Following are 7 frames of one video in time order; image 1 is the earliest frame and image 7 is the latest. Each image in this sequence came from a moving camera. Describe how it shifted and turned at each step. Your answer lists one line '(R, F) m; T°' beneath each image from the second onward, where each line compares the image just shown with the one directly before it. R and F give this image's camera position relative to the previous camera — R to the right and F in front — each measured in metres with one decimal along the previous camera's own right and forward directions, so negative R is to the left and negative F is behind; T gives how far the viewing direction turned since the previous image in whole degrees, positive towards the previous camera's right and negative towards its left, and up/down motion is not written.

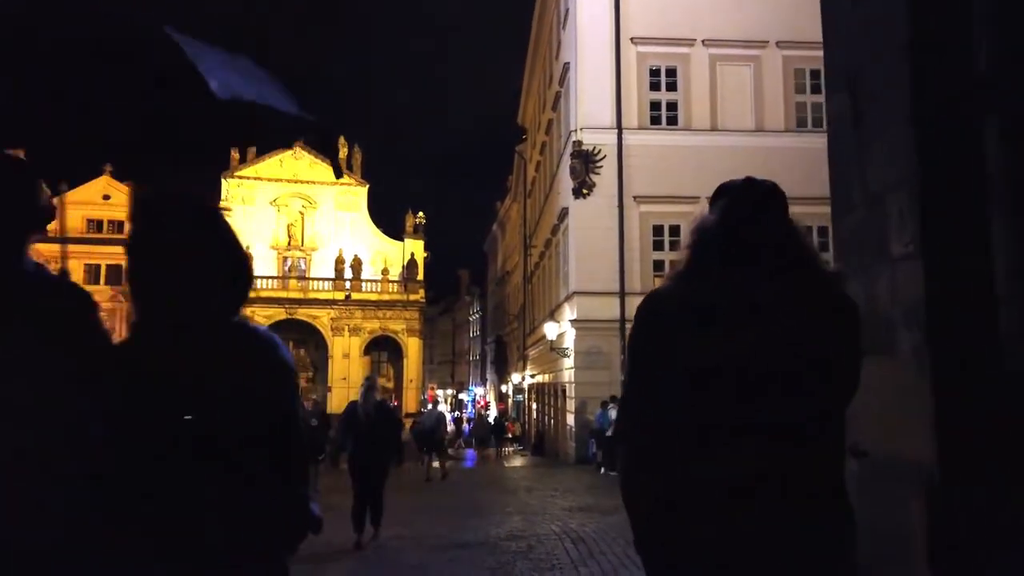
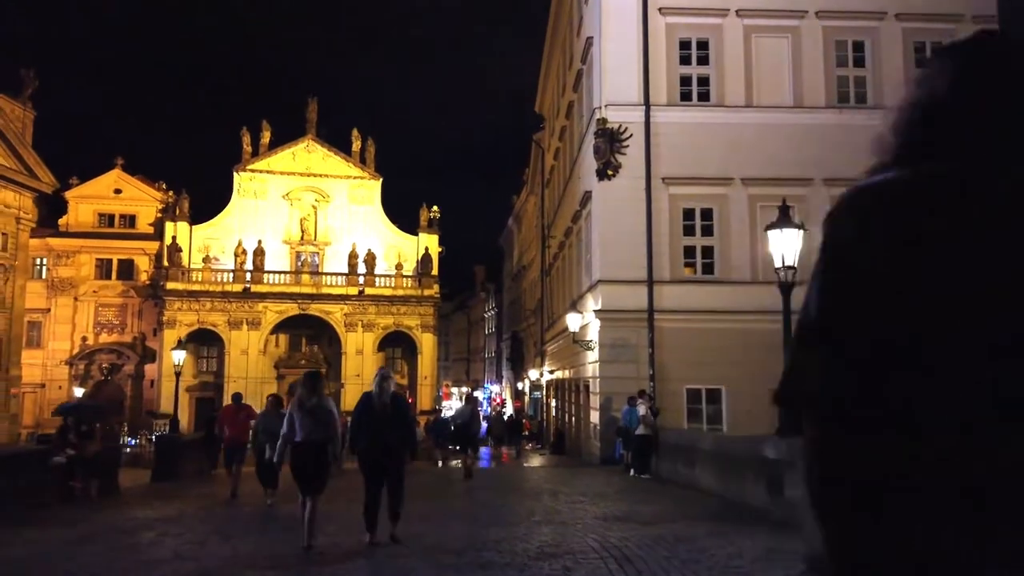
(-0.2, +1.5) m; -1°
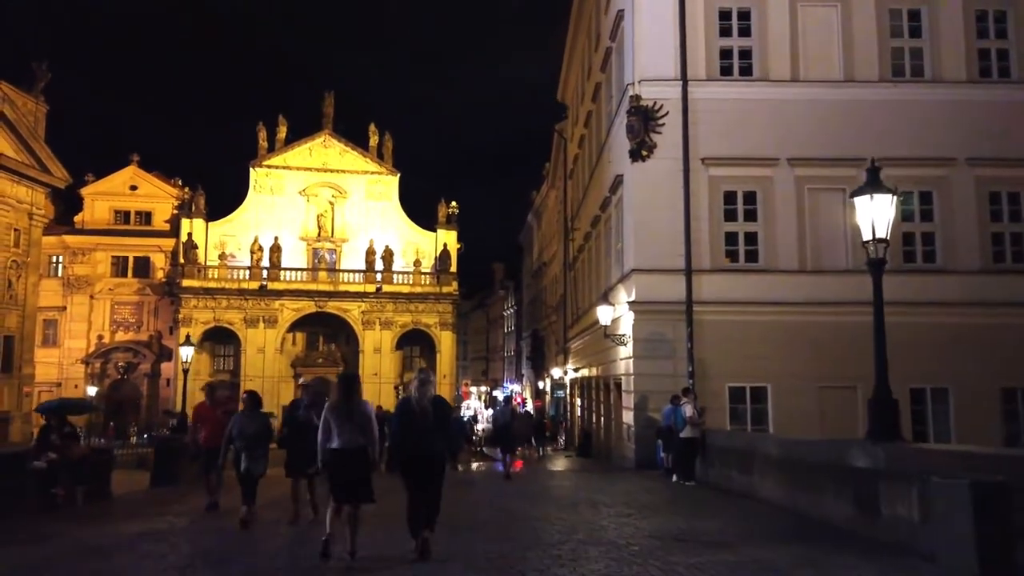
(-0.3, +1.6) m; -1°
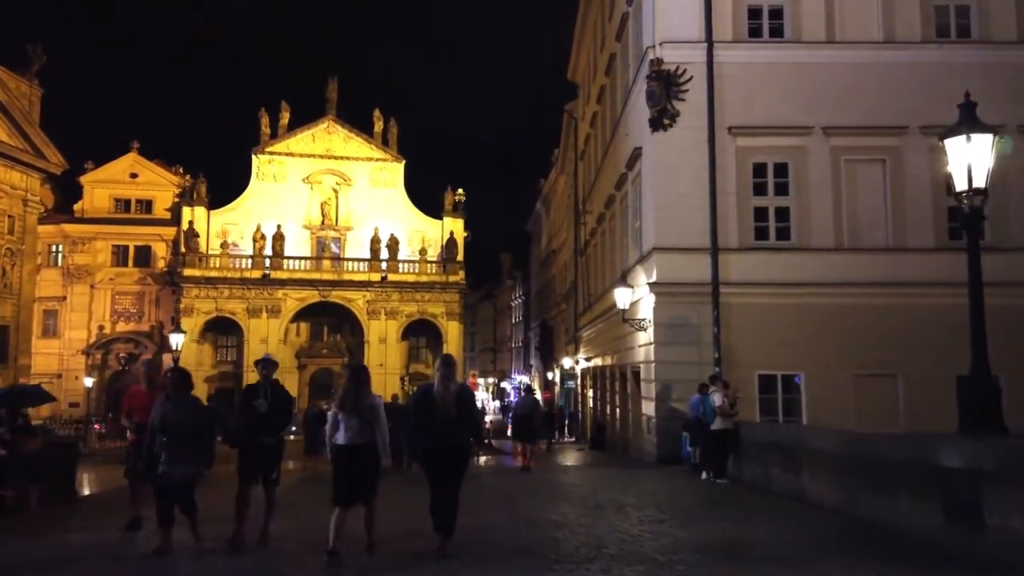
(-0.1, +1.5) m; -1°
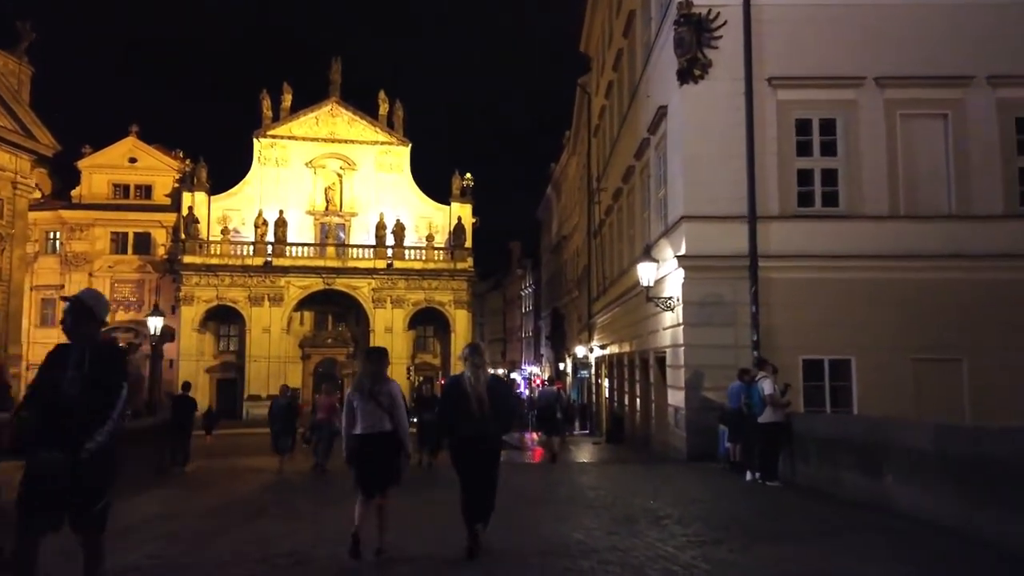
(0.0, +2.2) m; -1°
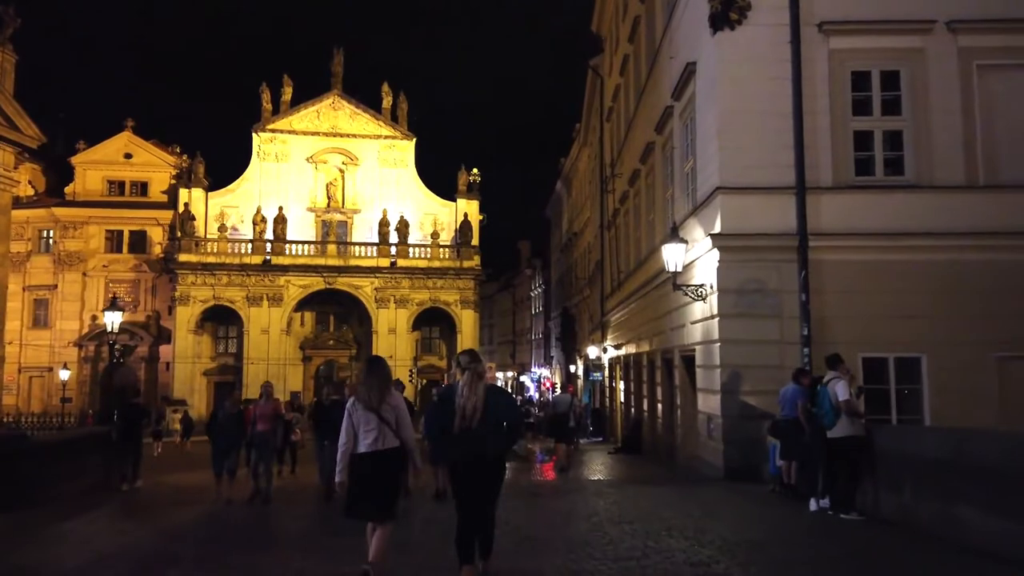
(+0.2, +2.6) m; -1°
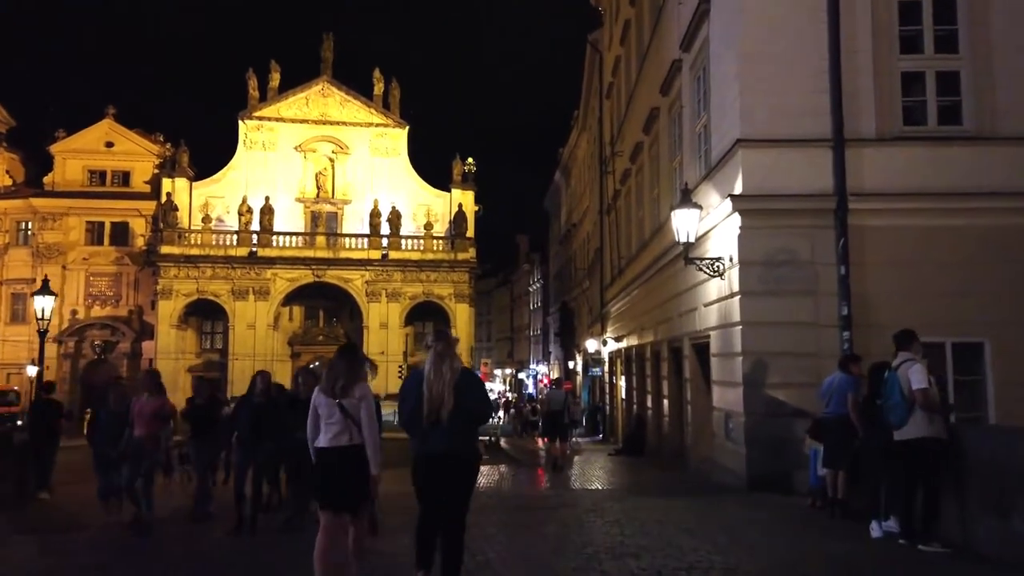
(+0.3, +2.3) m; 0°
